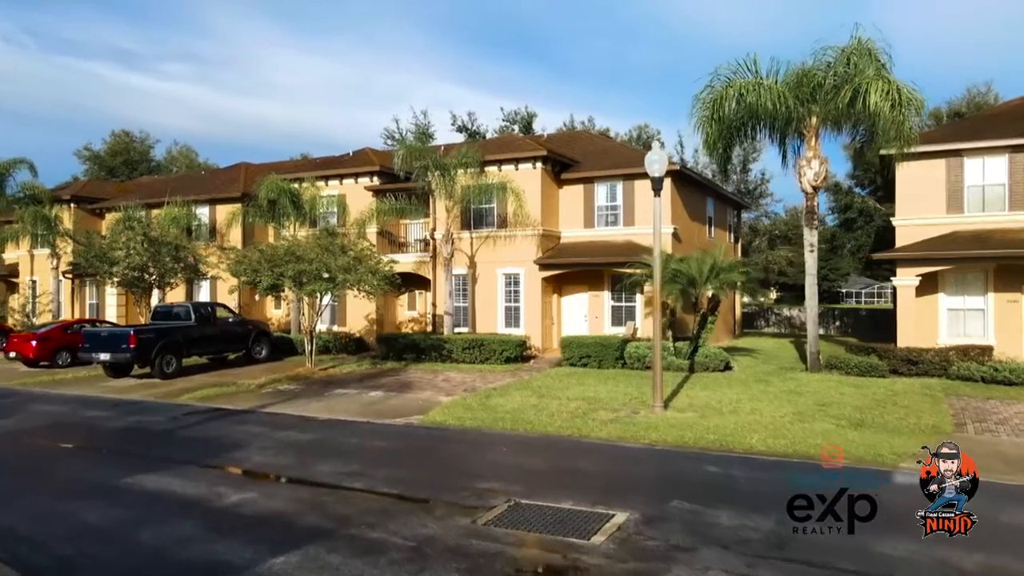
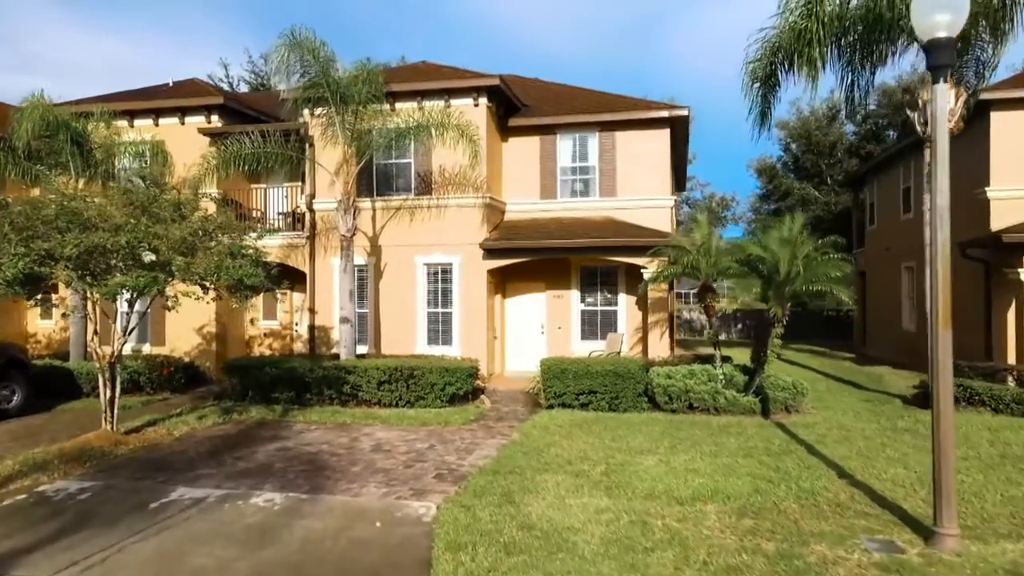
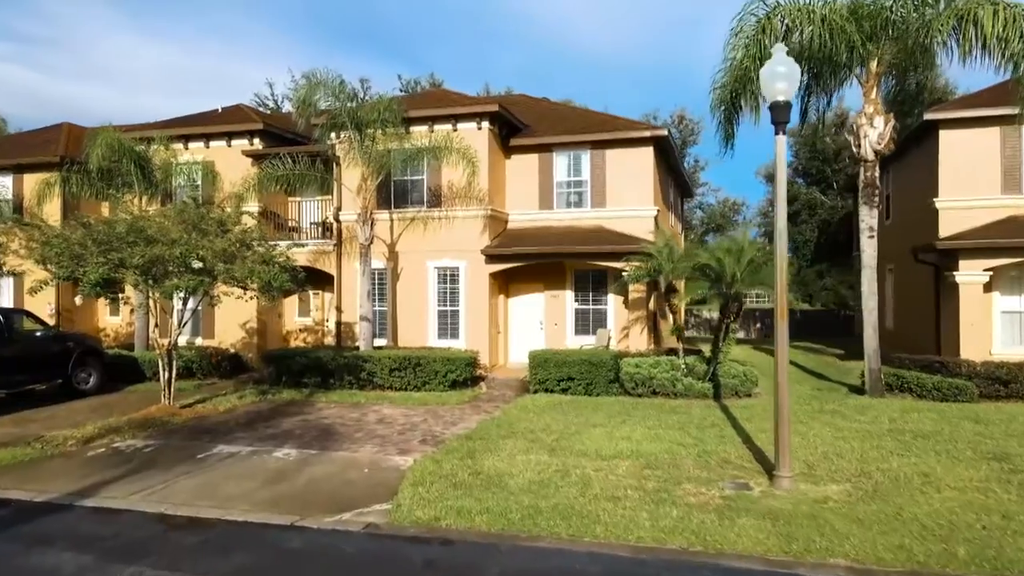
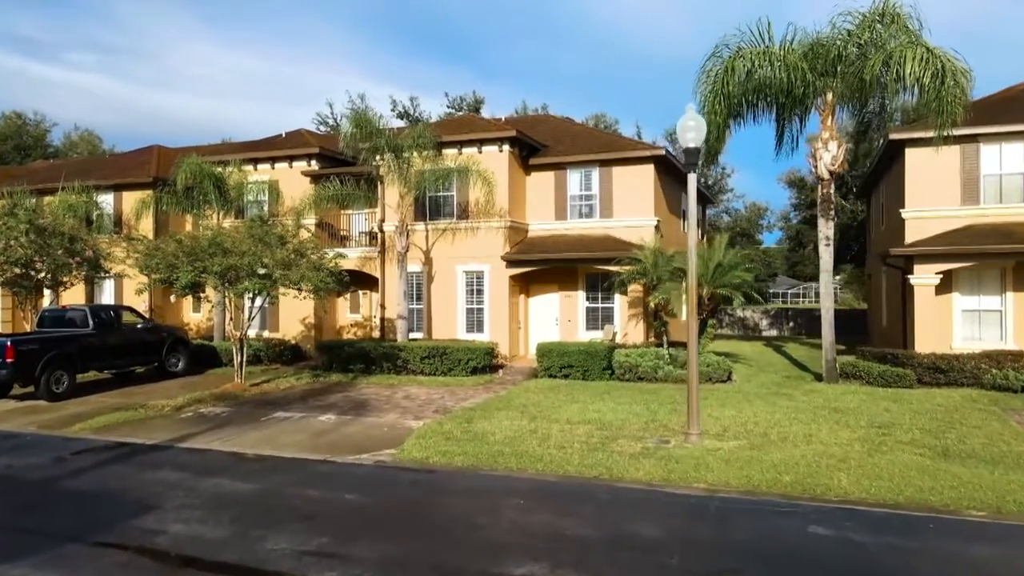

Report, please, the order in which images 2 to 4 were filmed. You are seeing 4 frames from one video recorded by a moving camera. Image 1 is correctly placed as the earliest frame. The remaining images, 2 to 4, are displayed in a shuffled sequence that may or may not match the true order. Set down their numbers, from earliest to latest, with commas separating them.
4, 3, 2
